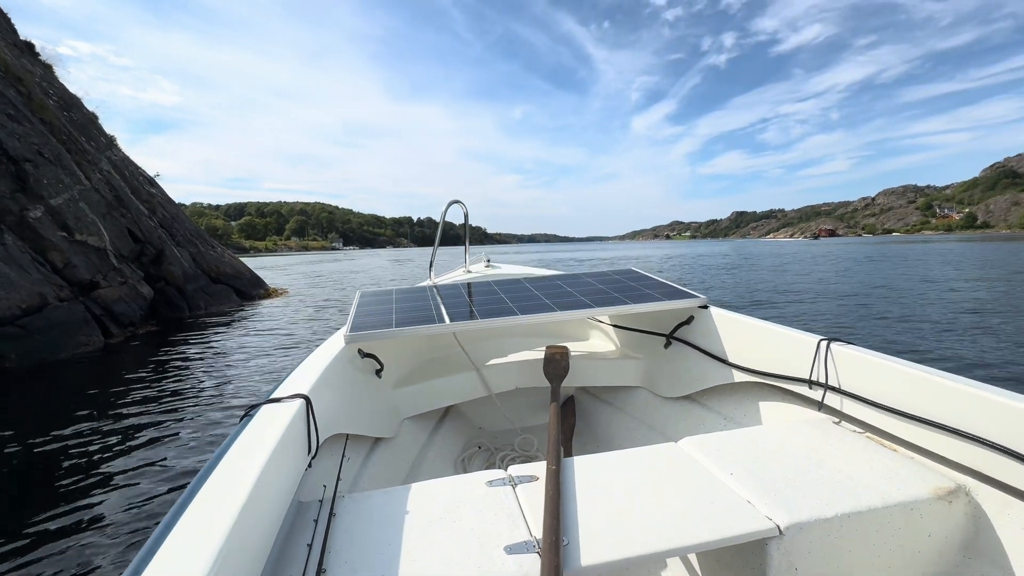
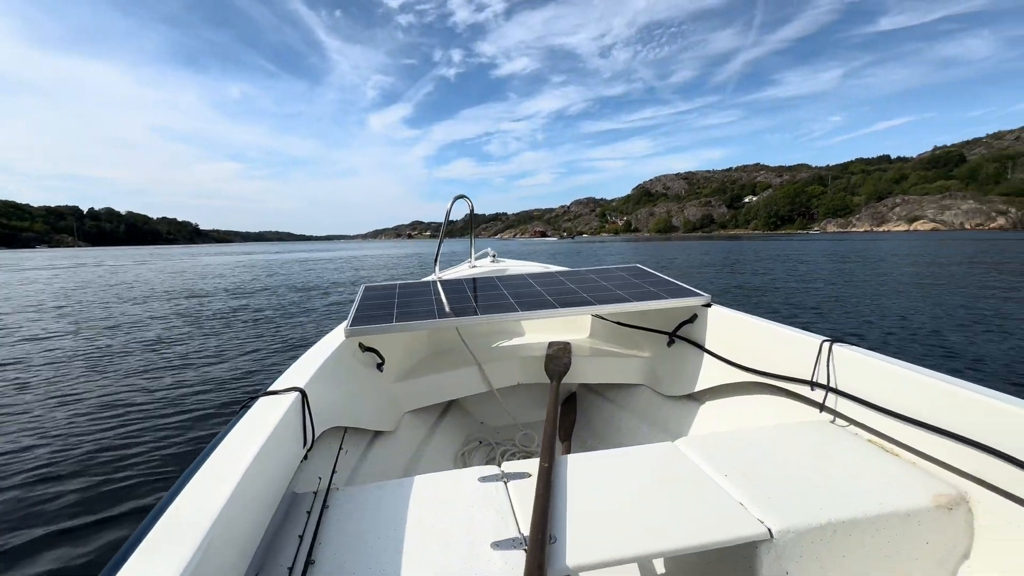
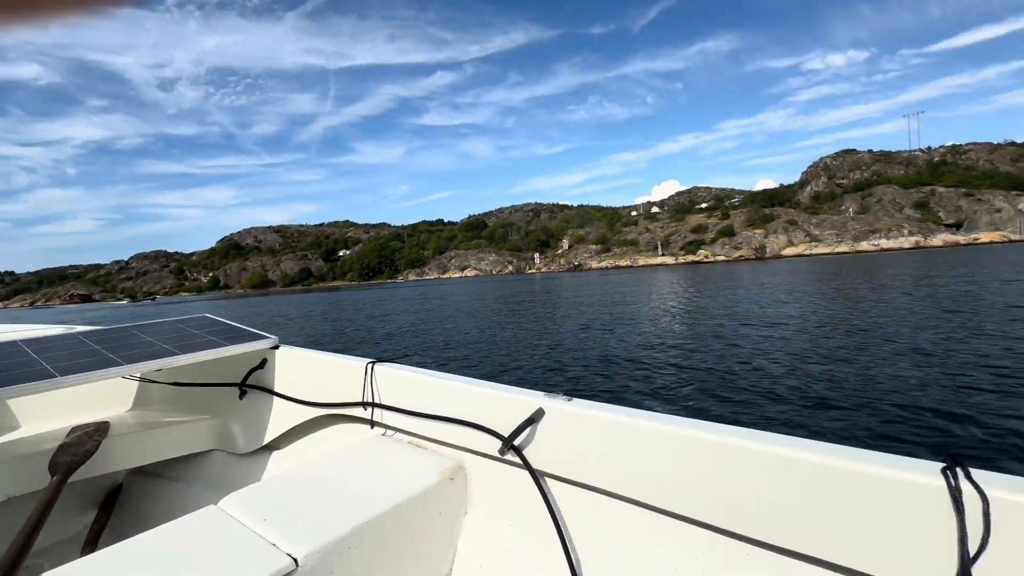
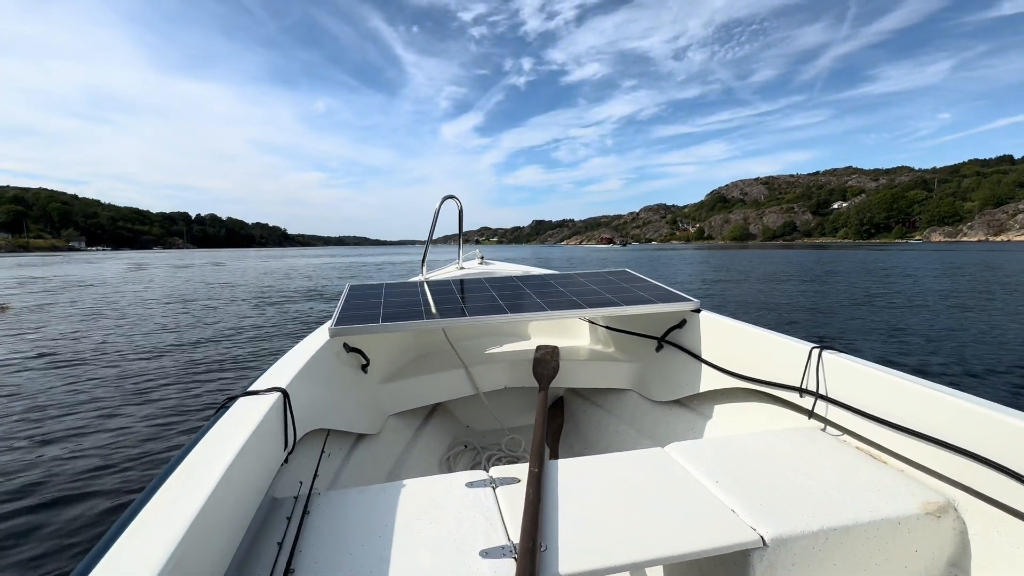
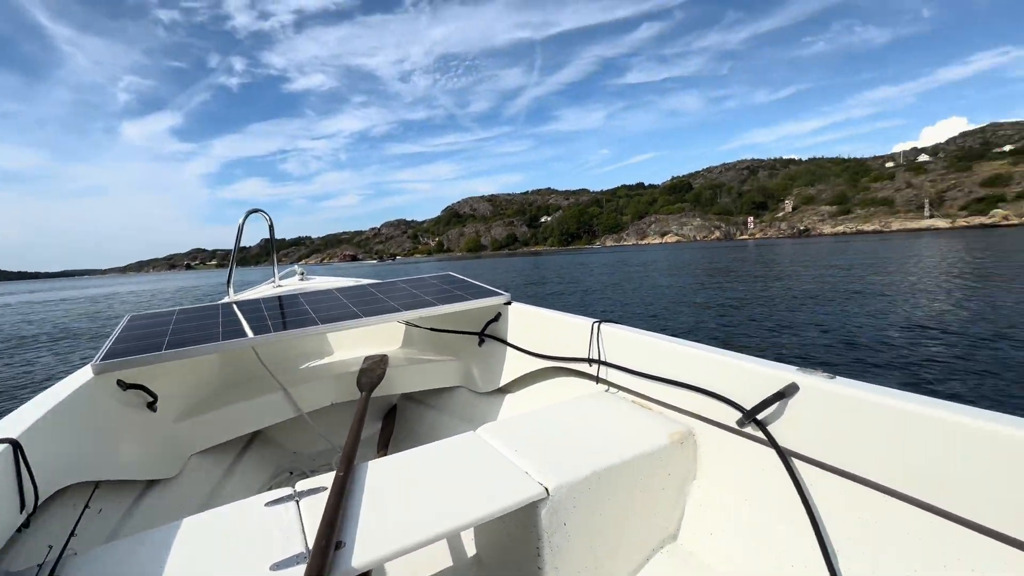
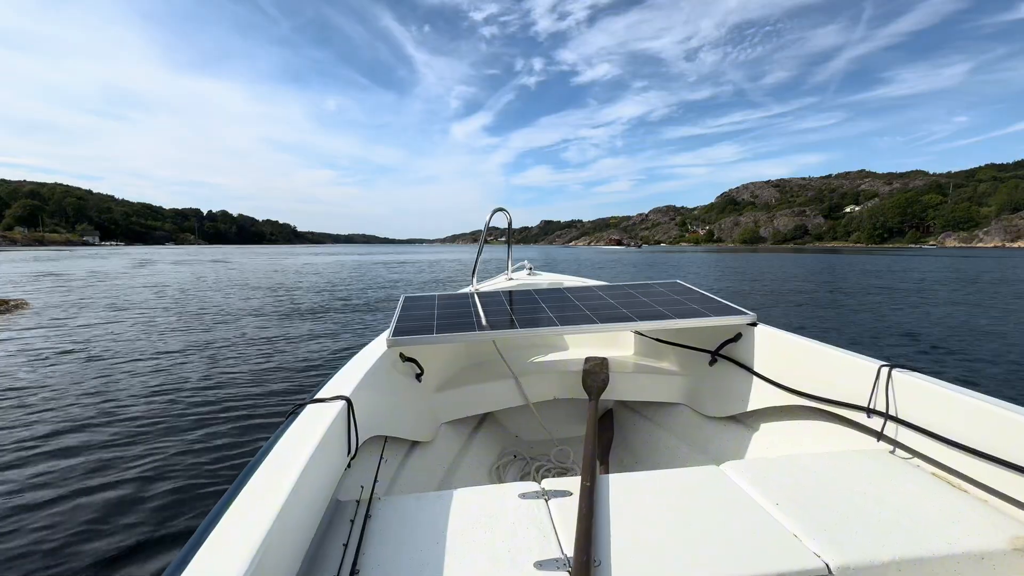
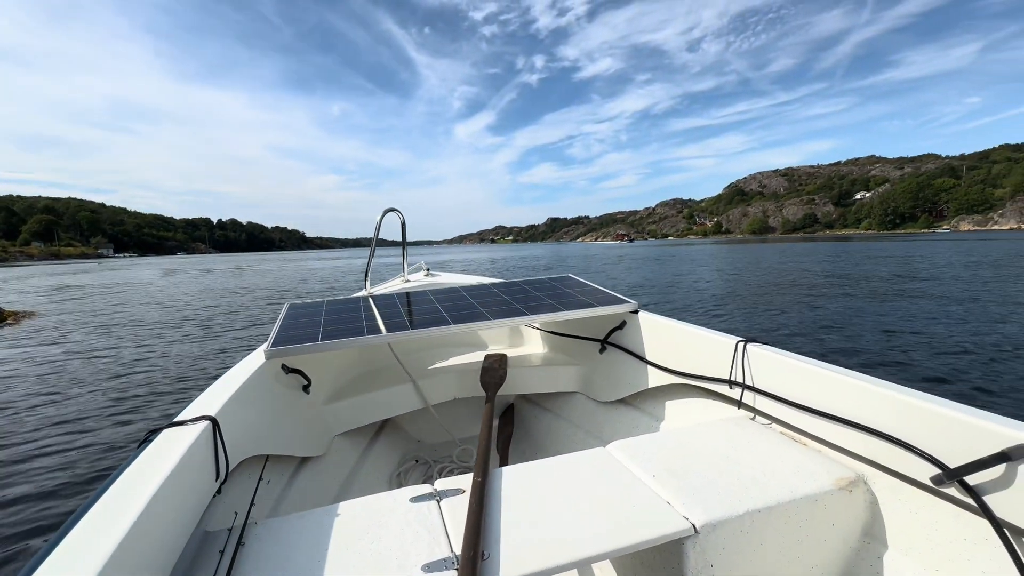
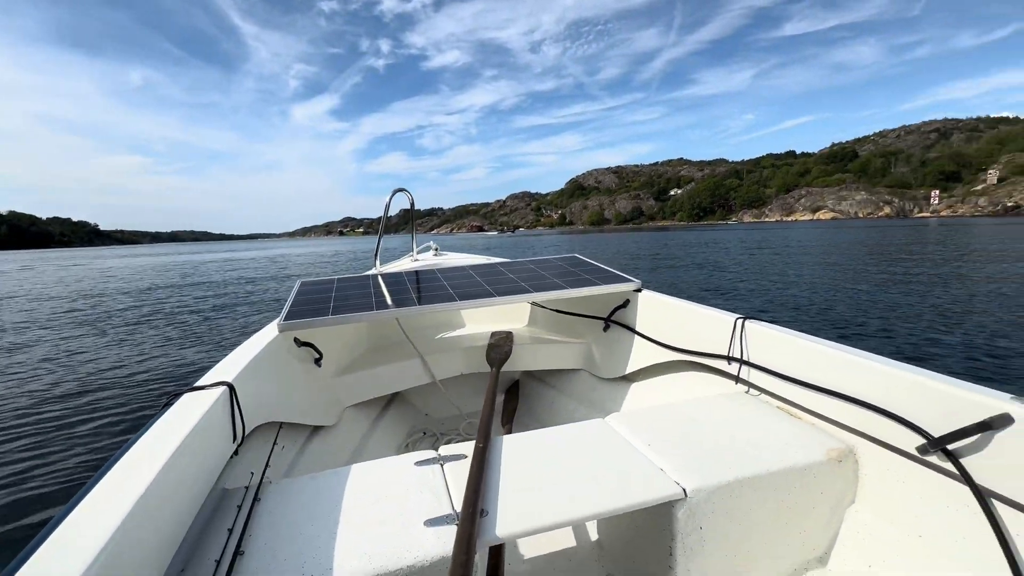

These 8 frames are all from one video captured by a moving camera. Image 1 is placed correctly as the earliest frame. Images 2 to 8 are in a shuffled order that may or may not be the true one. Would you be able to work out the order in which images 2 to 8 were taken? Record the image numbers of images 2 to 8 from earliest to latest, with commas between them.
7, 4, 6, 2, 8, 5, 3
